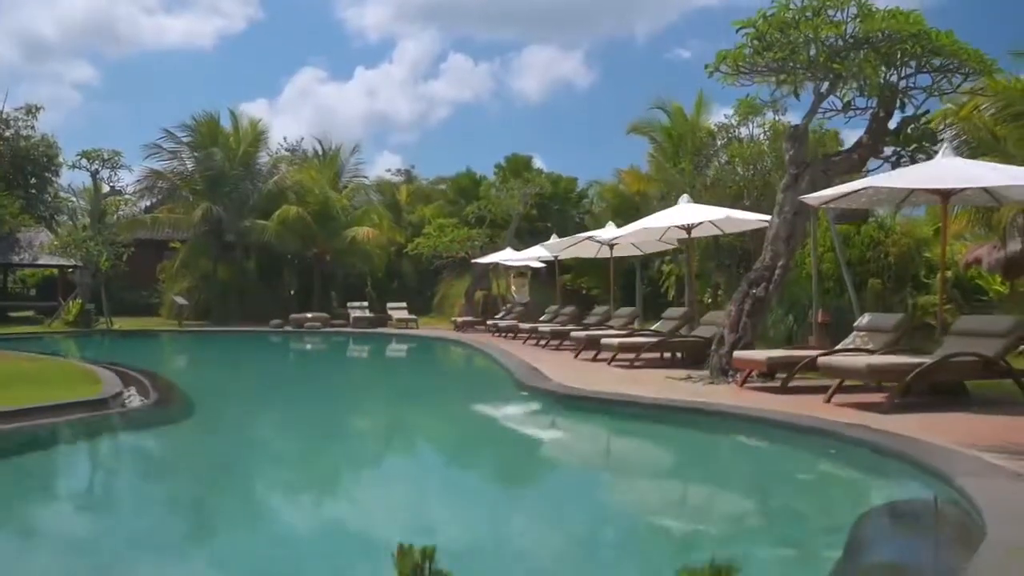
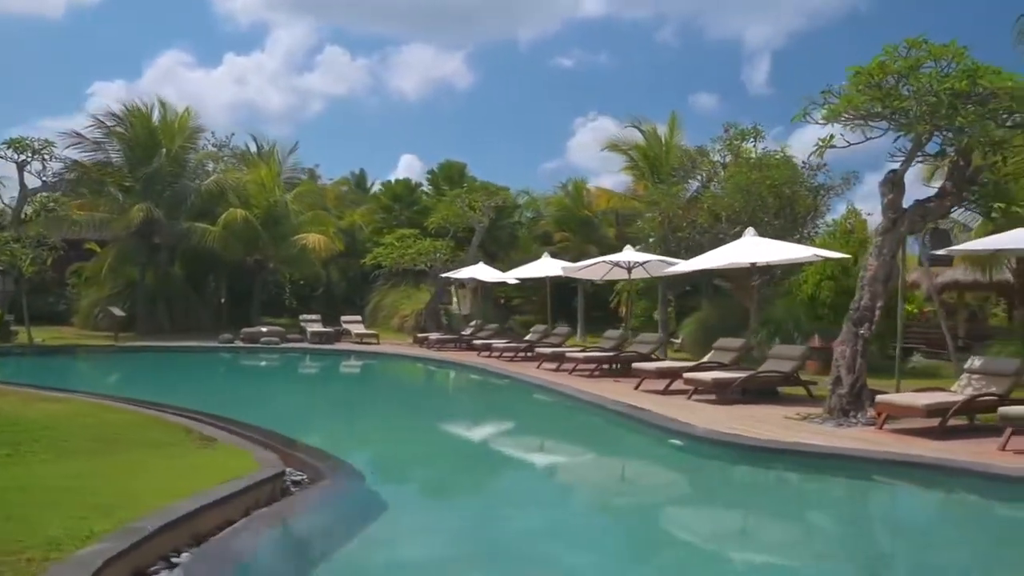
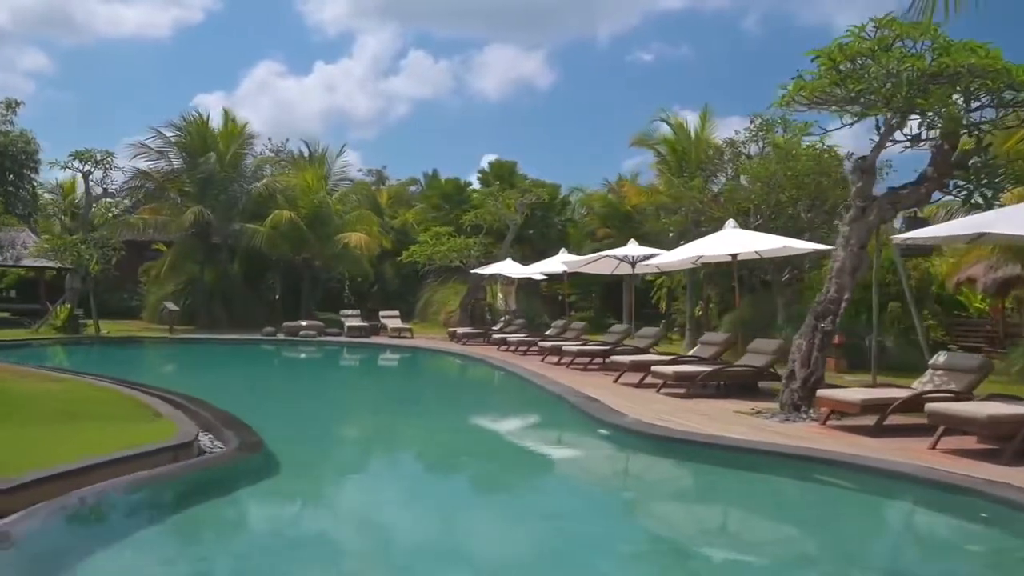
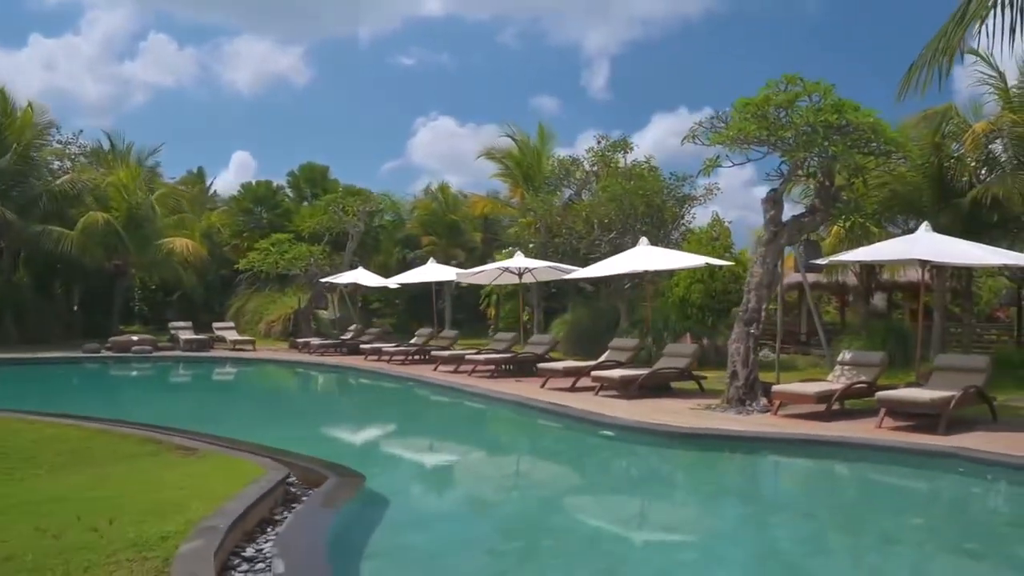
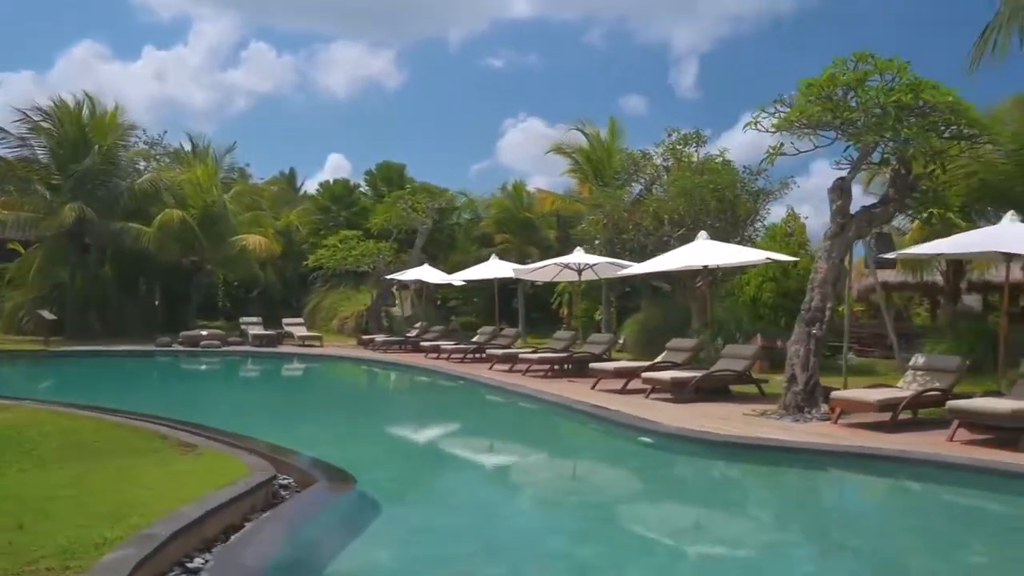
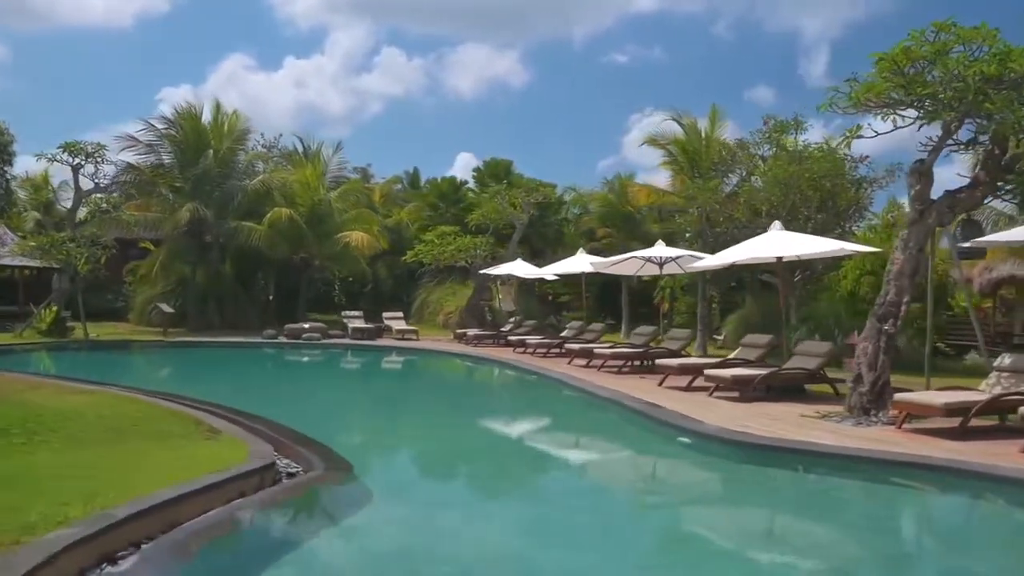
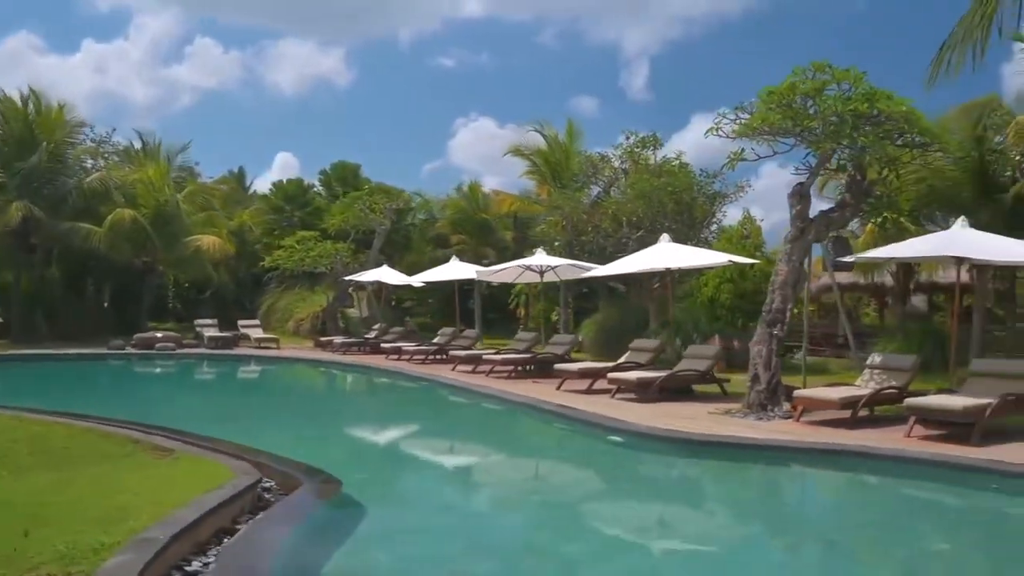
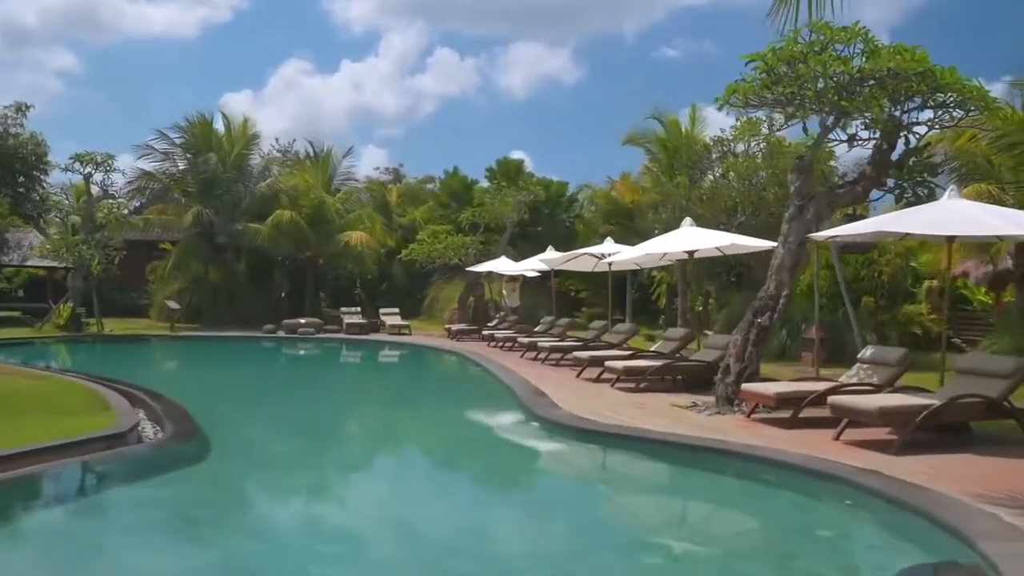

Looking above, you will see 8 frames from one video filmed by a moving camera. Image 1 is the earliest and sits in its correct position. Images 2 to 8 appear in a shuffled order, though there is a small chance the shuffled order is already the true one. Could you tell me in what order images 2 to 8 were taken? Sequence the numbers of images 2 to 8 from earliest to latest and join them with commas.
8, 3, 6, 2, 5, 7, 4
